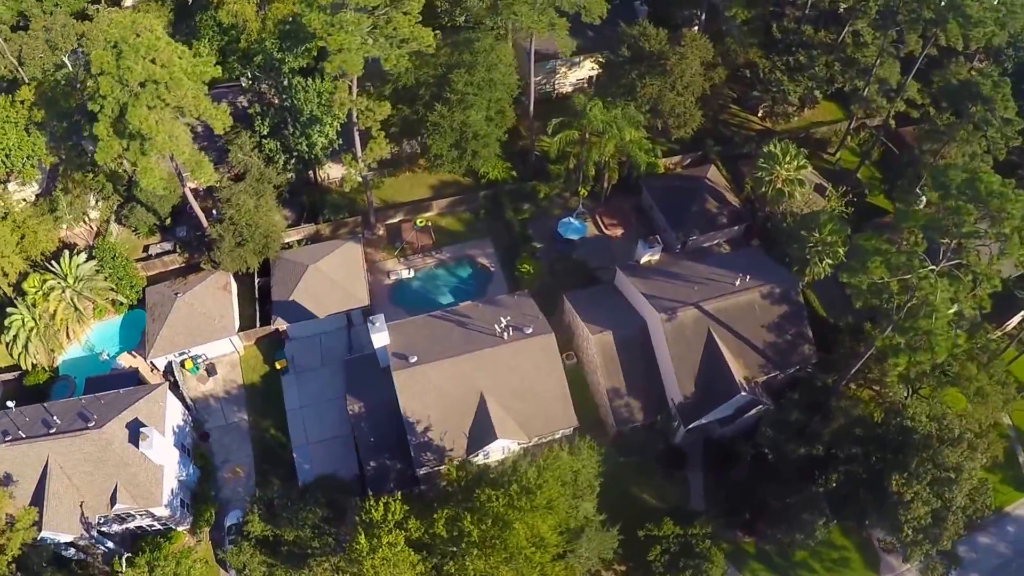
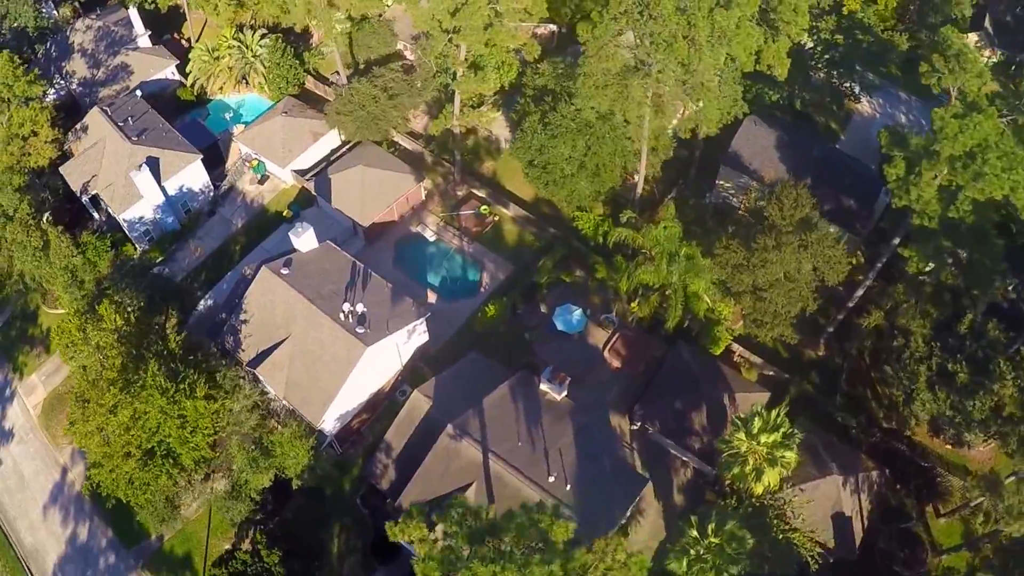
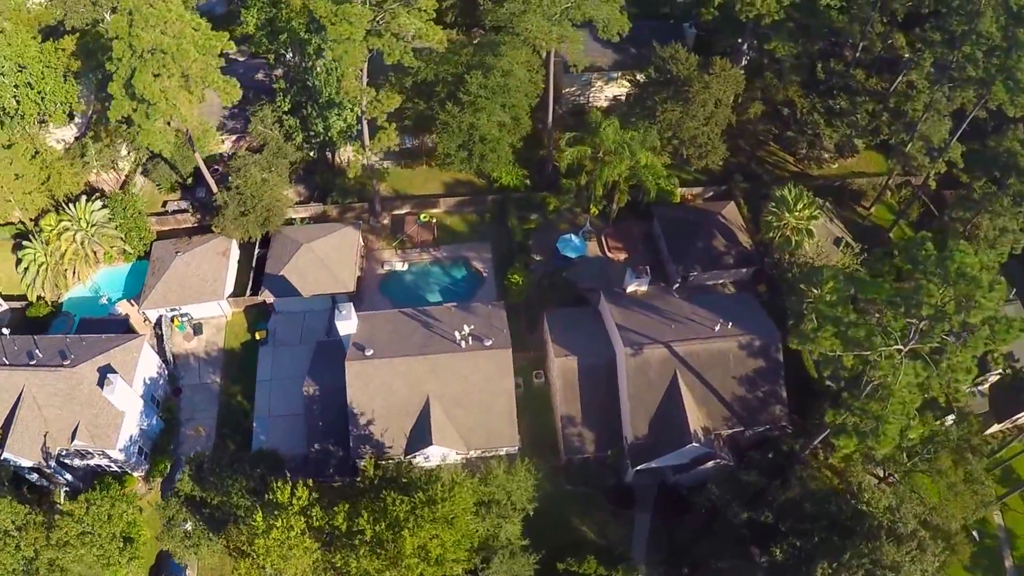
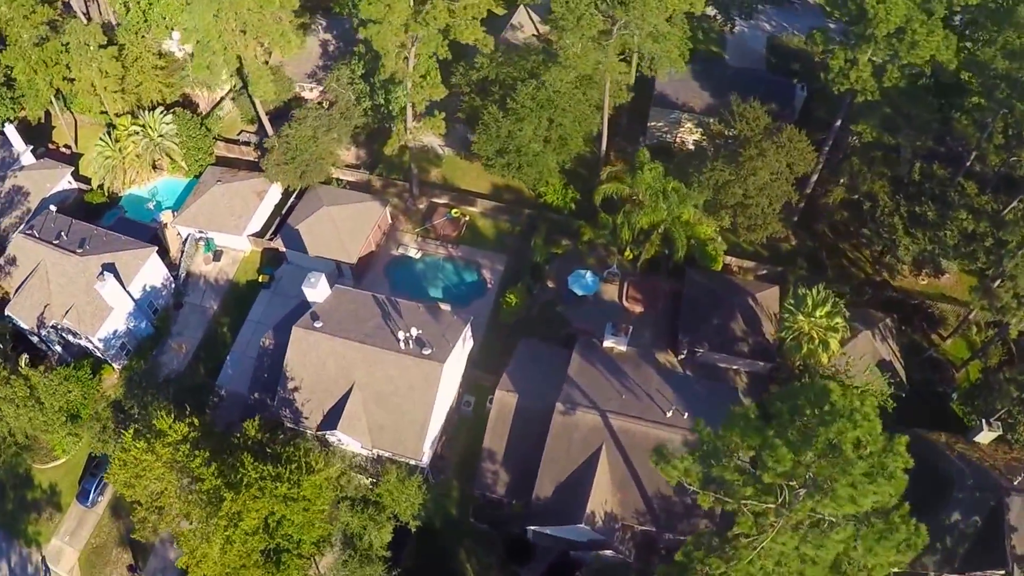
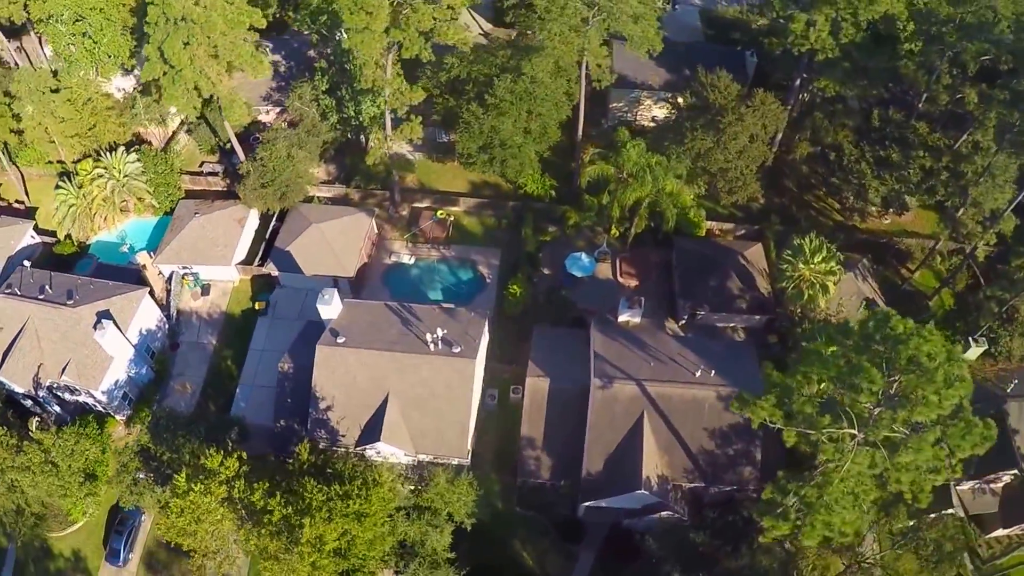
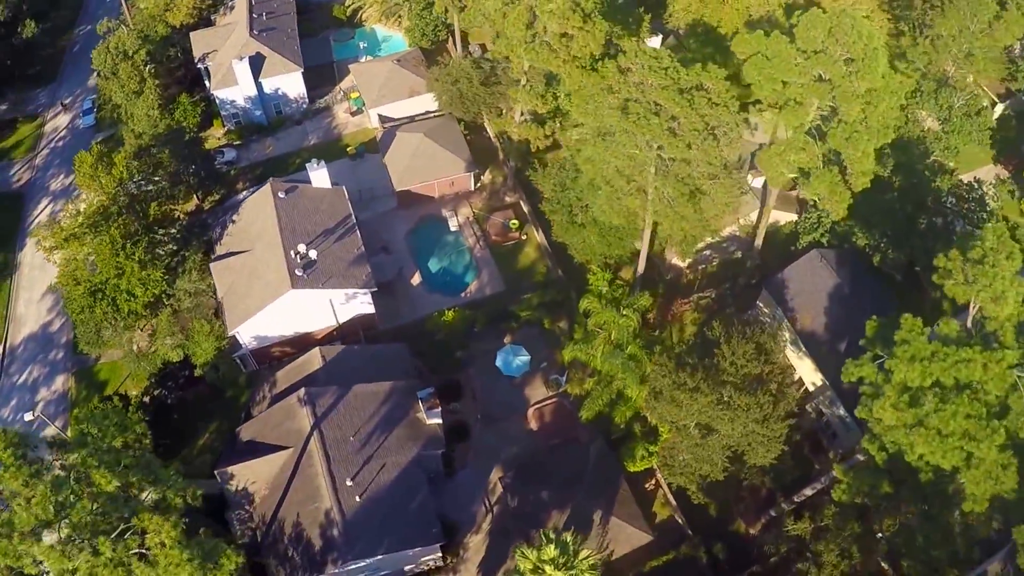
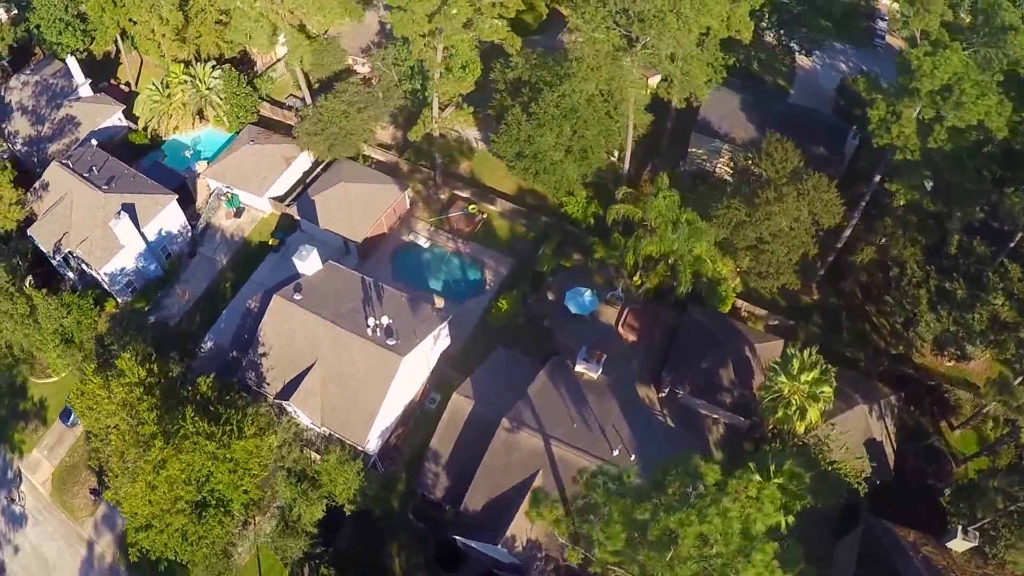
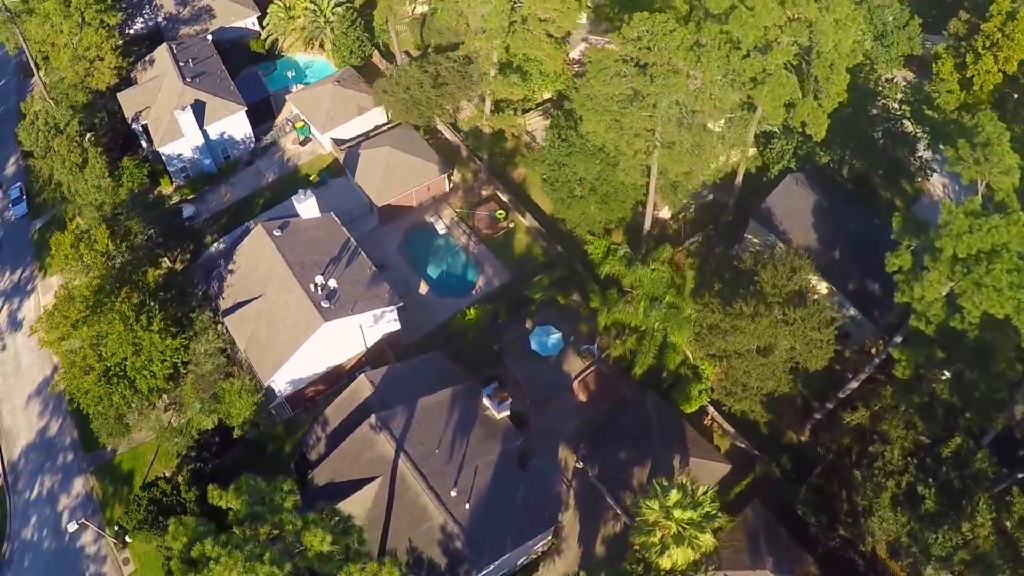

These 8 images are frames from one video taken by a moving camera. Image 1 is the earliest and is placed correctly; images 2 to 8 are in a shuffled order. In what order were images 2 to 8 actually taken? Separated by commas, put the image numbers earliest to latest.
3, 5, 4, 7, 2, 8, 6
